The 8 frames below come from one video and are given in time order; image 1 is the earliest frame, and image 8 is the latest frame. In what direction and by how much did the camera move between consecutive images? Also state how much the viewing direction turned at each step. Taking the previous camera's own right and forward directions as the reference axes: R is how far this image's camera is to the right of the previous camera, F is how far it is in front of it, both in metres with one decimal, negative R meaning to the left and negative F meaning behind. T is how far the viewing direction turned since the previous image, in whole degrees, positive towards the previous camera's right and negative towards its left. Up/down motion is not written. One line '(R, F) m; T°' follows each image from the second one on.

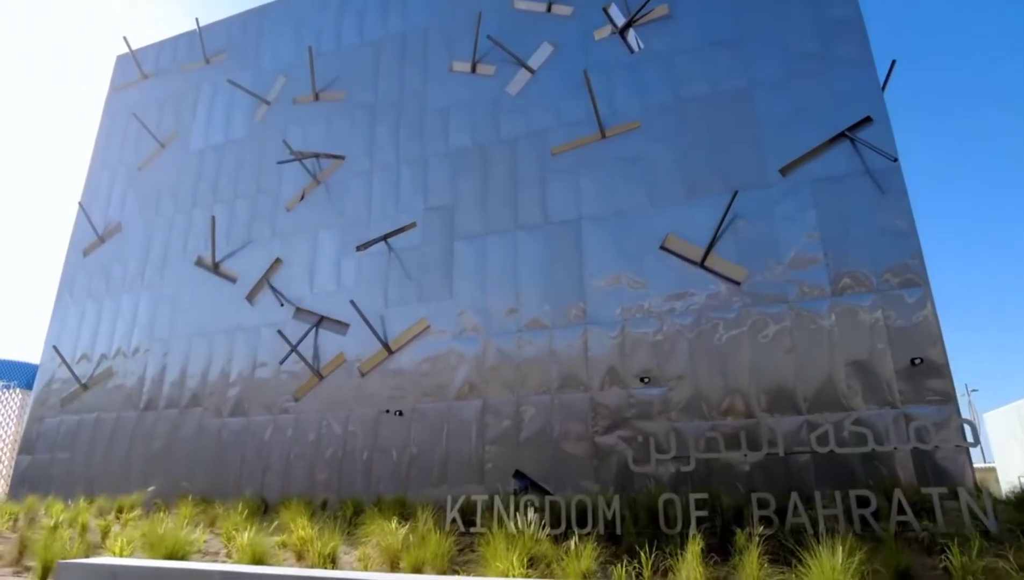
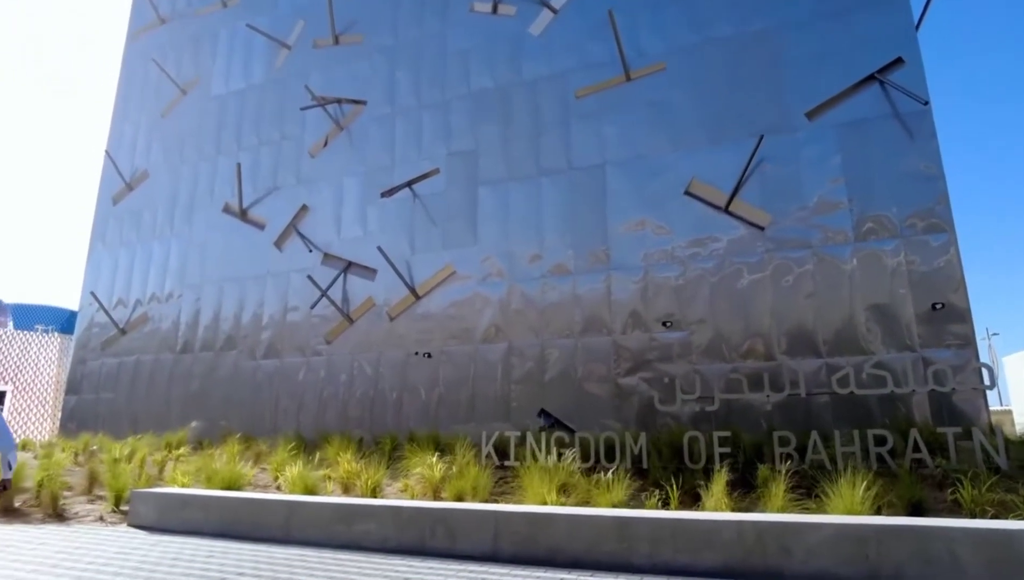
(-0.1, -0.1) m; -1°
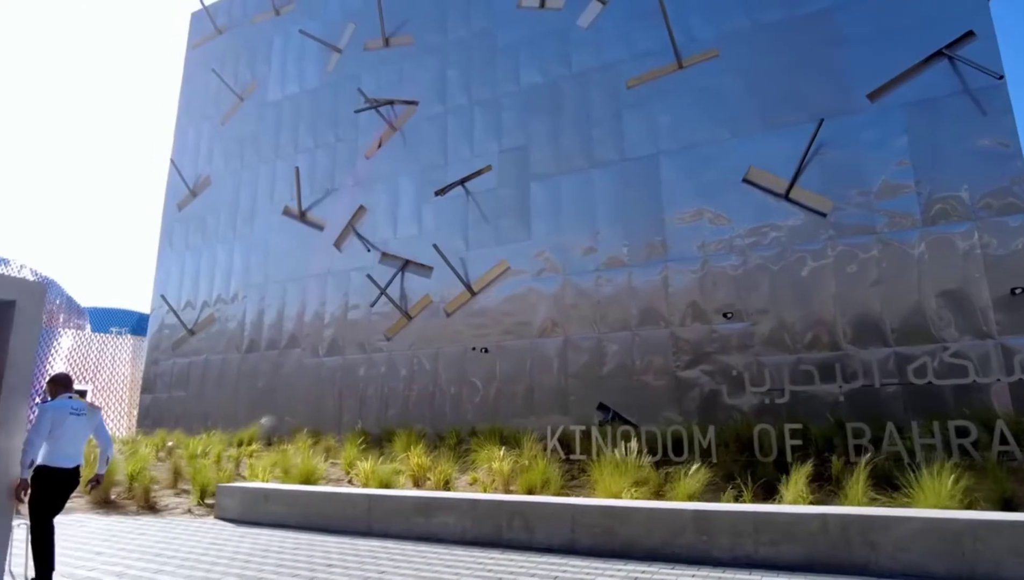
(-0.1, 0.0) m; -4°
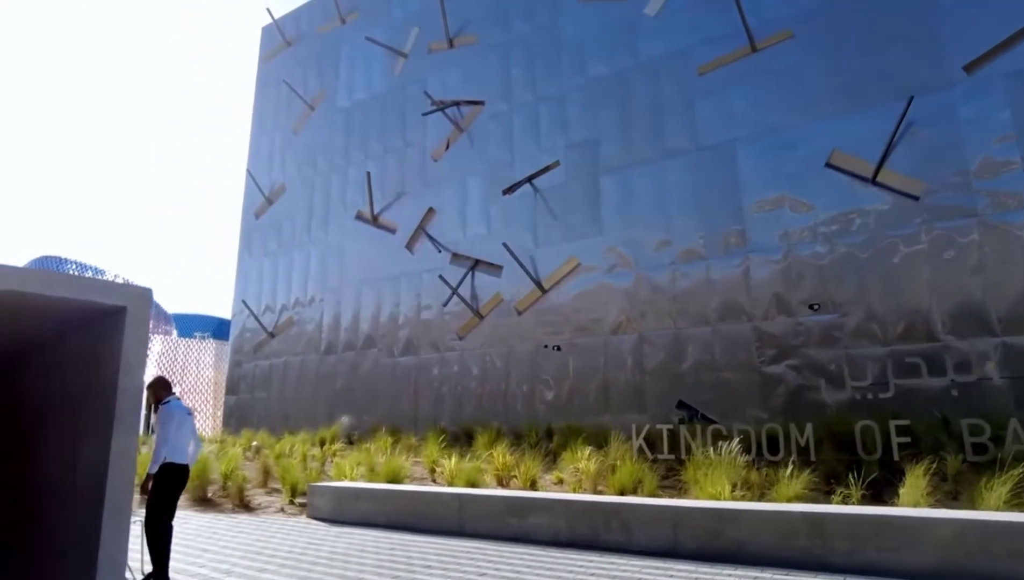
(-0.1, +0.1) m; -5°
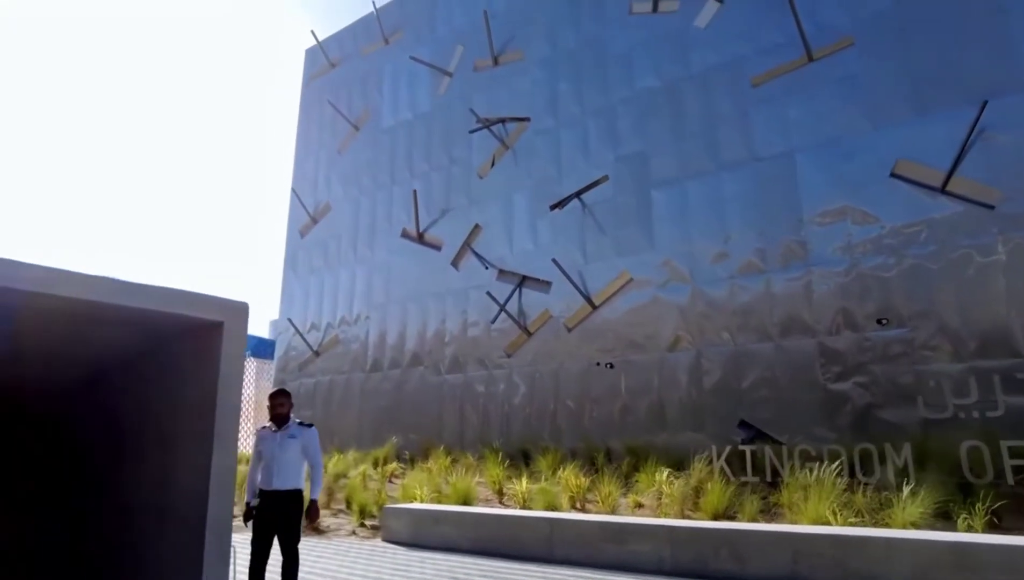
(-0.3, +0.1) m; -2°
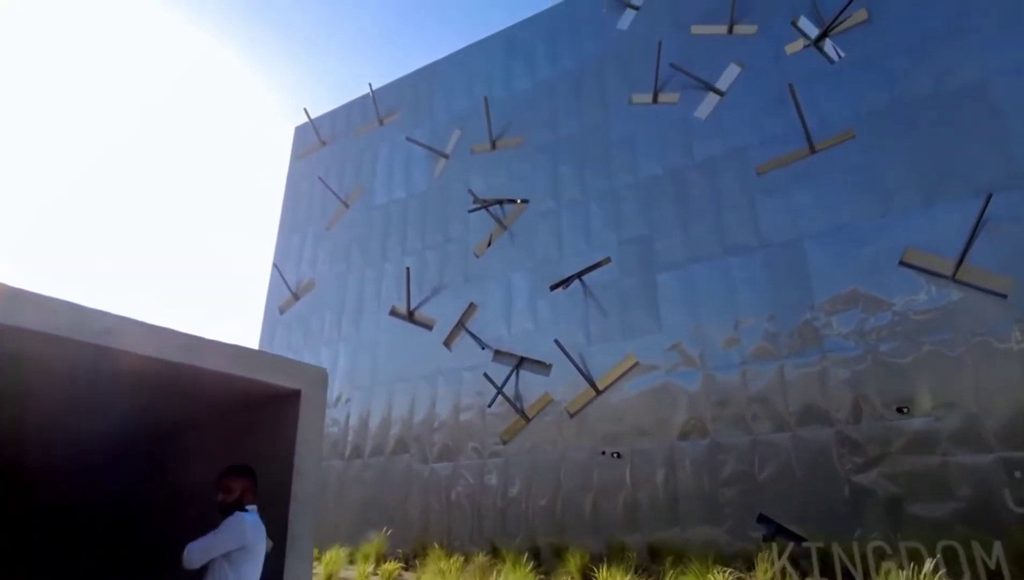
(-0.5, +0.3) m; +3°
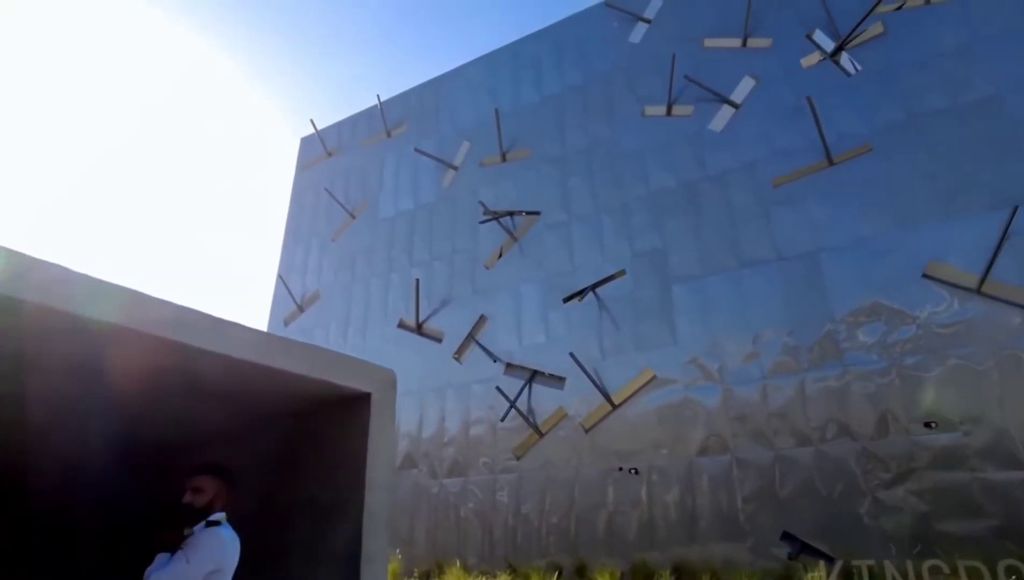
(-0.3, +0.1) m; +1°
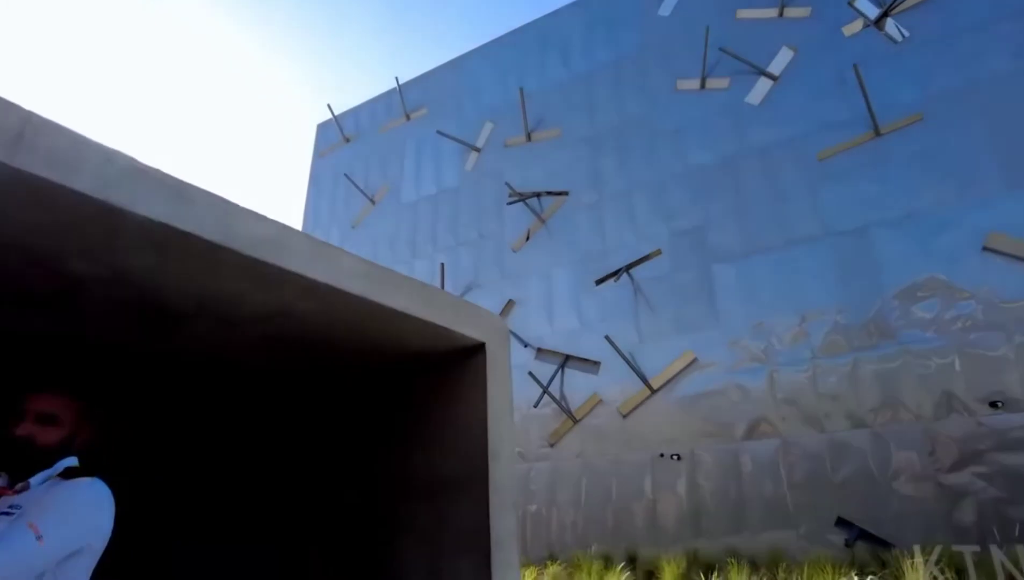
(-0.3, +0.3) m; -1°
